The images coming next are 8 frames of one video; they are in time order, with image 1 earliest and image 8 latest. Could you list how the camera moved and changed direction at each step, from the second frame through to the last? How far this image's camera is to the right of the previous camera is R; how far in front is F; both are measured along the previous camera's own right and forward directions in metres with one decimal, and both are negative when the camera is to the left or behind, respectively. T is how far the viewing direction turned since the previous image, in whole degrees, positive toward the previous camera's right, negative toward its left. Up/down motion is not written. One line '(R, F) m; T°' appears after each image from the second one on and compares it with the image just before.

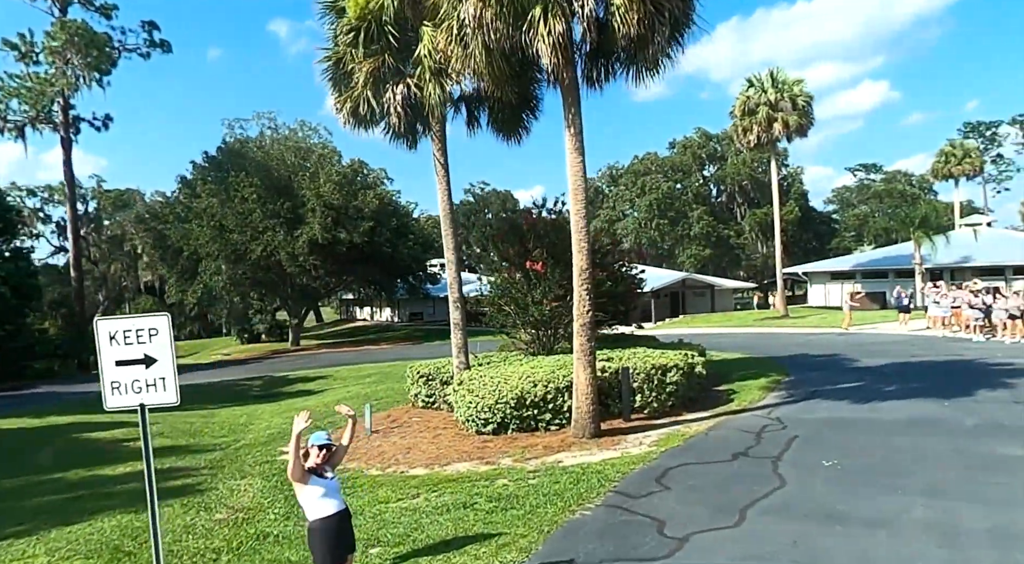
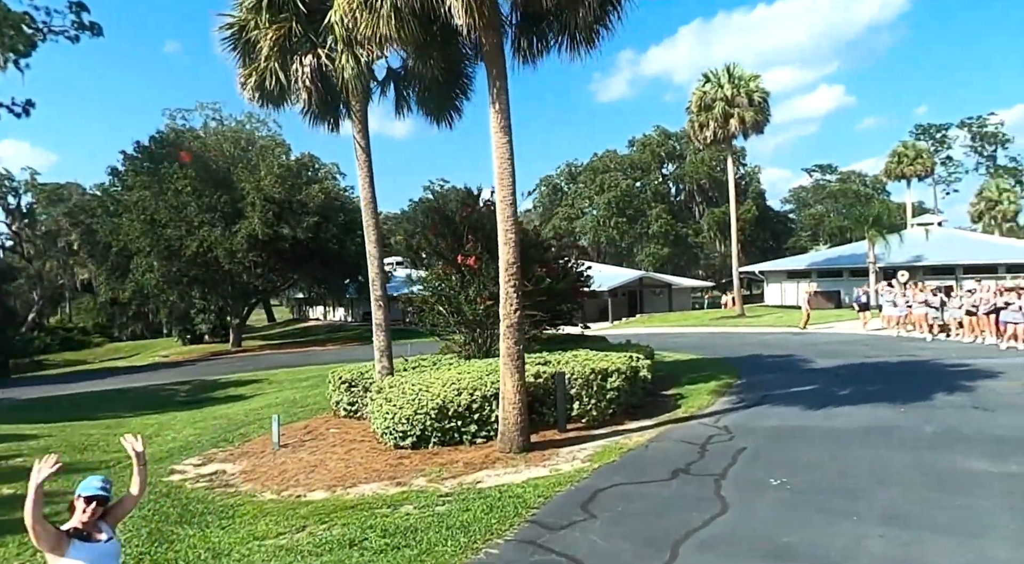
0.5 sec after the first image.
(+0.5, +1.0) m; +3°
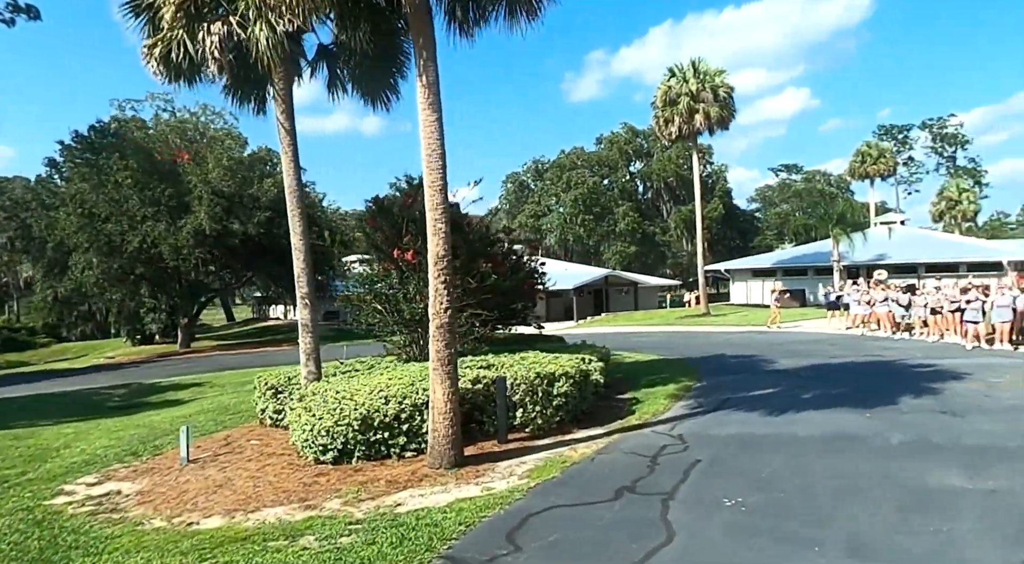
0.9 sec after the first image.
(+0.4, +0.8) m; +2°
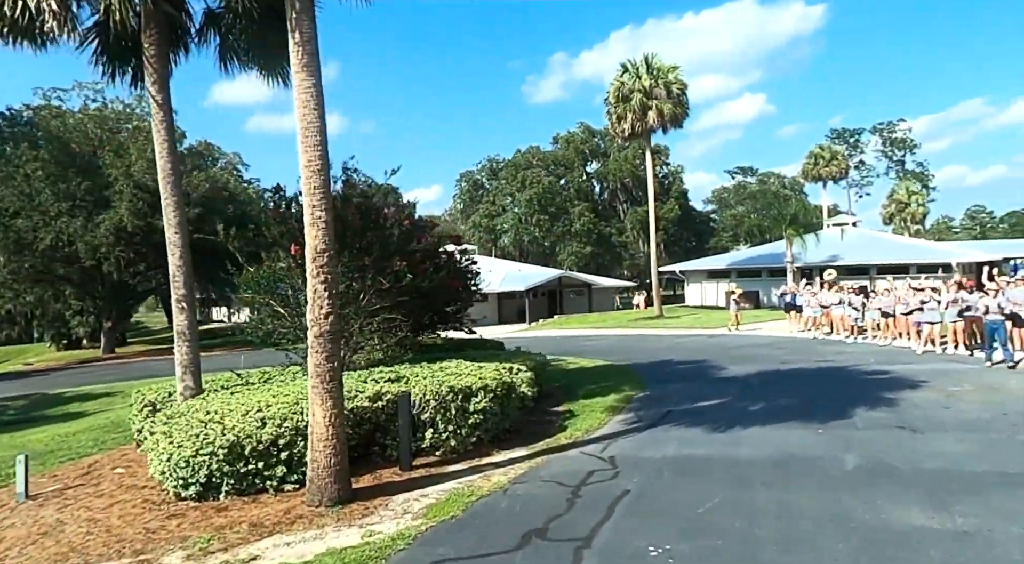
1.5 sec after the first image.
(+0.6, +1.2) m; +3°
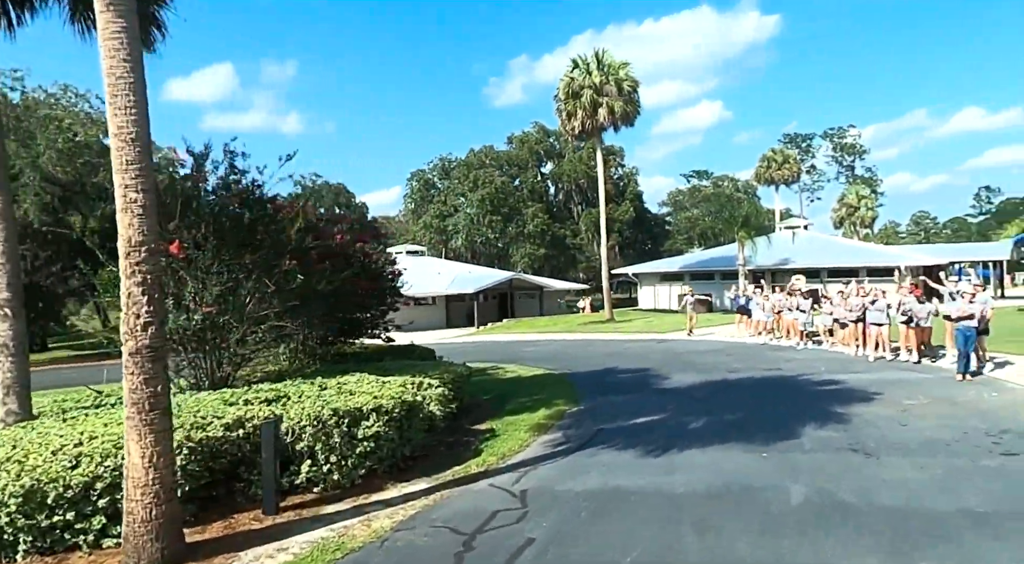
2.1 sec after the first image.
(+0.6, +1.2) m; +3°
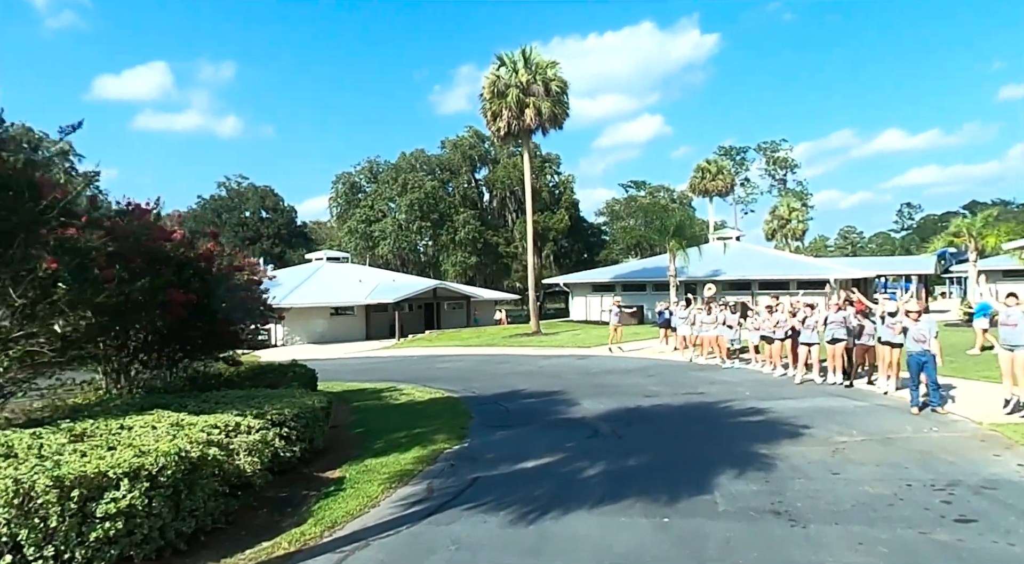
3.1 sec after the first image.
(+0.9, +1.9) m; +4°
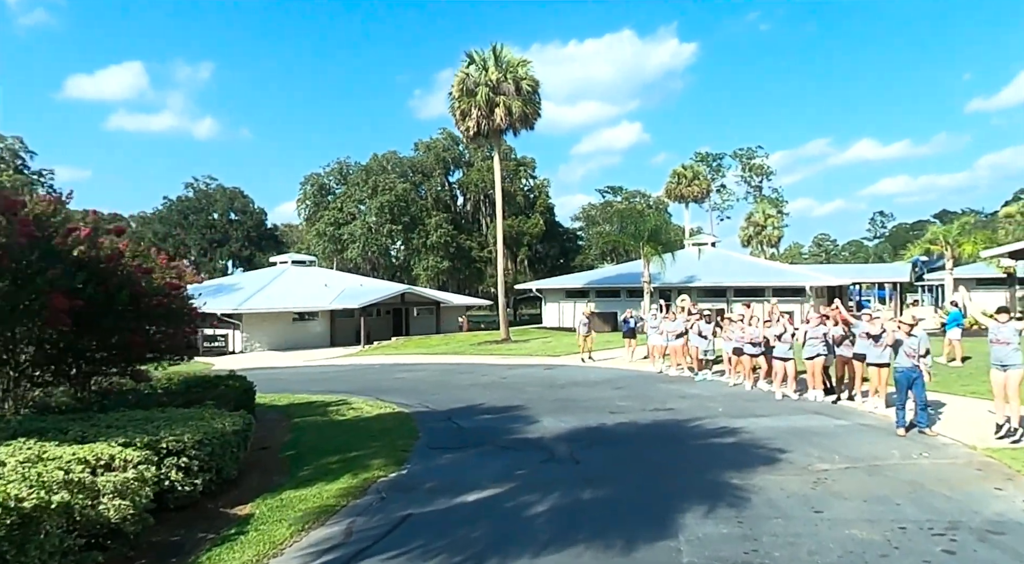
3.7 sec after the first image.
(+0.4, +1.1) m; +2°
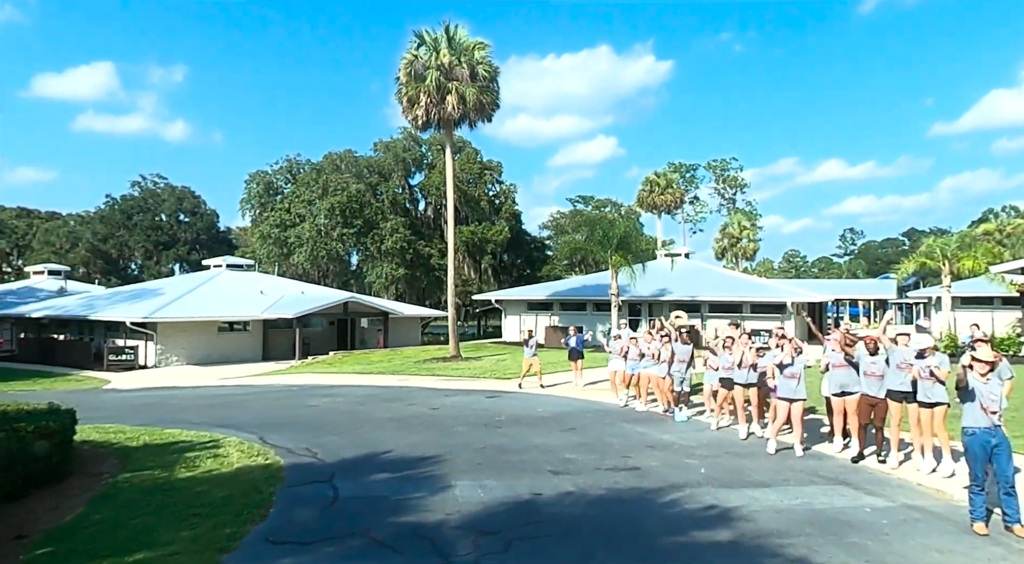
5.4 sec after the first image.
(+0.8, +3.5) m; +2°
